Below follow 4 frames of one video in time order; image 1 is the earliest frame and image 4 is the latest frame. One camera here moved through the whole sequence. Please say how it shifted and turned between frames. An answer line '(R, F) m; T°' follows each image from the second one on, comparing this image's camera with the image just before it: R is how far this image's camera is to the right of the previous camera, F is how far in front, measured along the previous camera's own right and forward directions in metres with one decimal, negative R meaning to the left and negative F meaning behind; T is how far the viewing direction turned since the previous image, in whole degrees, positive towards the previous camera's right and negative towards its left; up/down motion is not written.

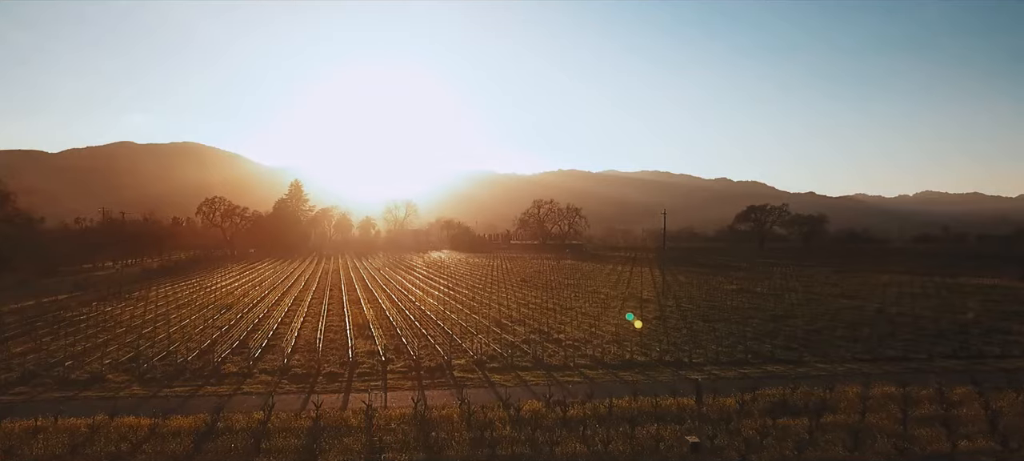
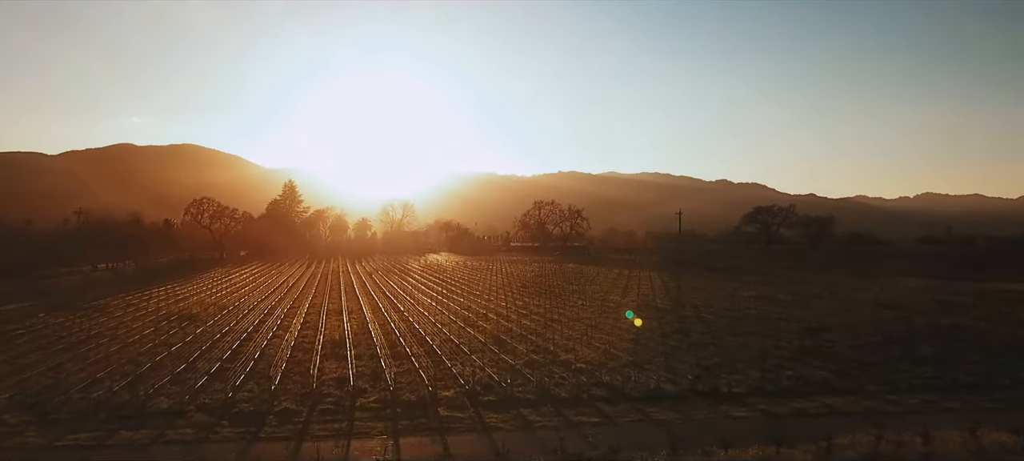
(0.0, +3.3) m; 0°
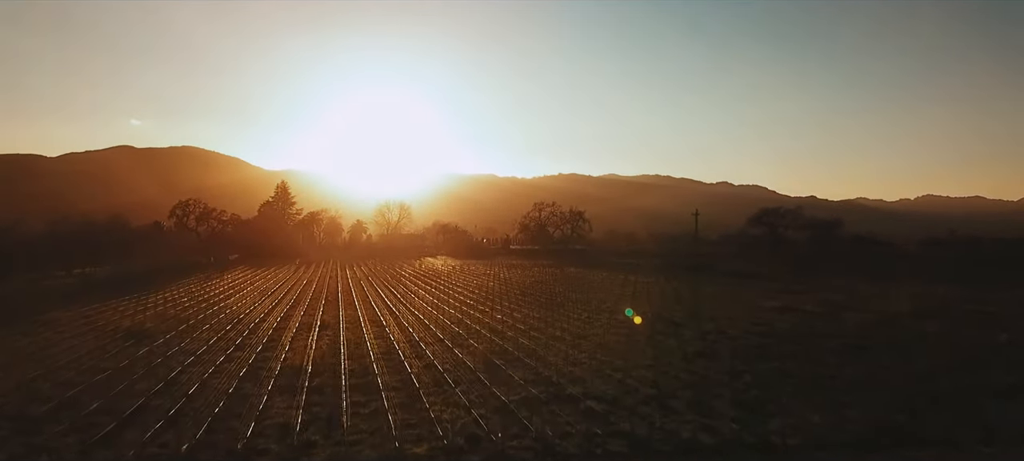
(+0.1, +3.3) m; 0°
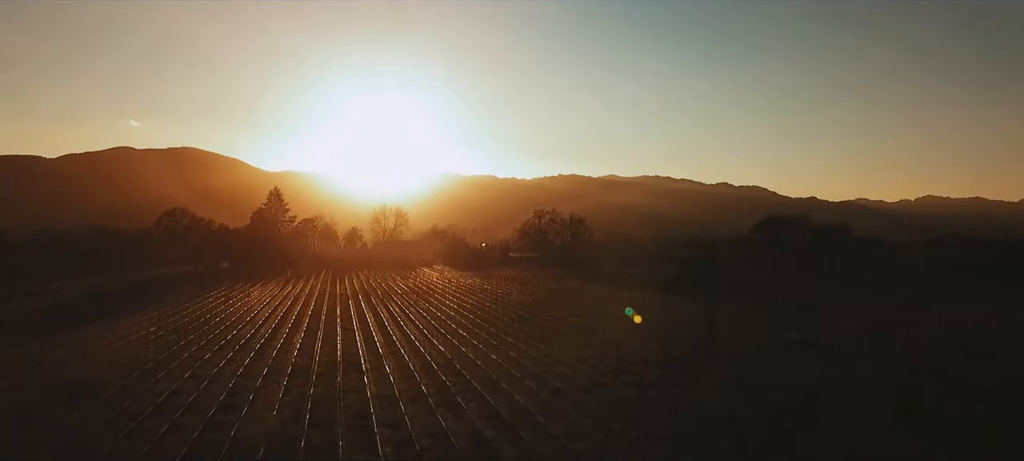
(+0.2, +2.7) m; 0°
